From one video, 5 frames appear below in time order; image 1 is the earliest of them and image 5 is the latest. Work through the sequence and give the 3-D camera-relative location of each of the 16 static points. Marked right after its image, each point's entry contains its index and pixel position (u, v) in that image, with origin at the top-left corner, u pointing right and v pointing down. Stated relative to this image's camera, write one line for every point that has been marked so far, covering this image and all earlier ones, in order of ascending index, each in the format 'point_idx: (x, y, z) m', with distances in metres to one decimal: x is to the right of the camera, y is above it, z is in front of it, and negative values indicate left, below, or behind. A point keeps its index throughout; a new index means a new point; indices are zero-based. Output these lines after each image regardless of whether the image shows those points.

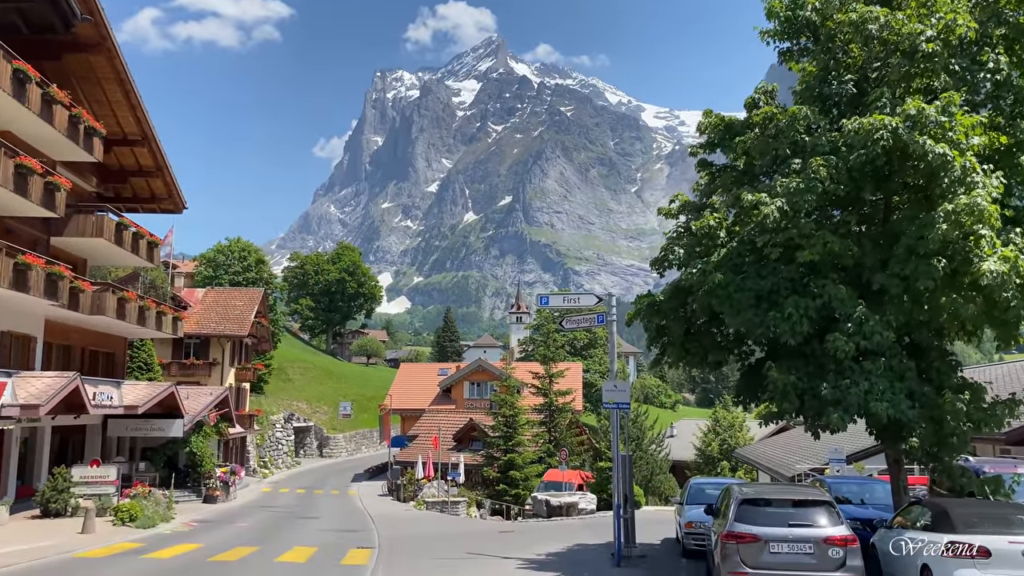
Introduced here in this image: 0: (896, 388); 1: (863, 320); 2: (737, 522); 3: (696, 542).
0: (+5.3, -1.4, +11.0) m
1: (+4.9, -0.4, +11.1) m
2: (+2.7, -2.8, +9.7) m
3: (+3.2, -4.4, +13.8) m
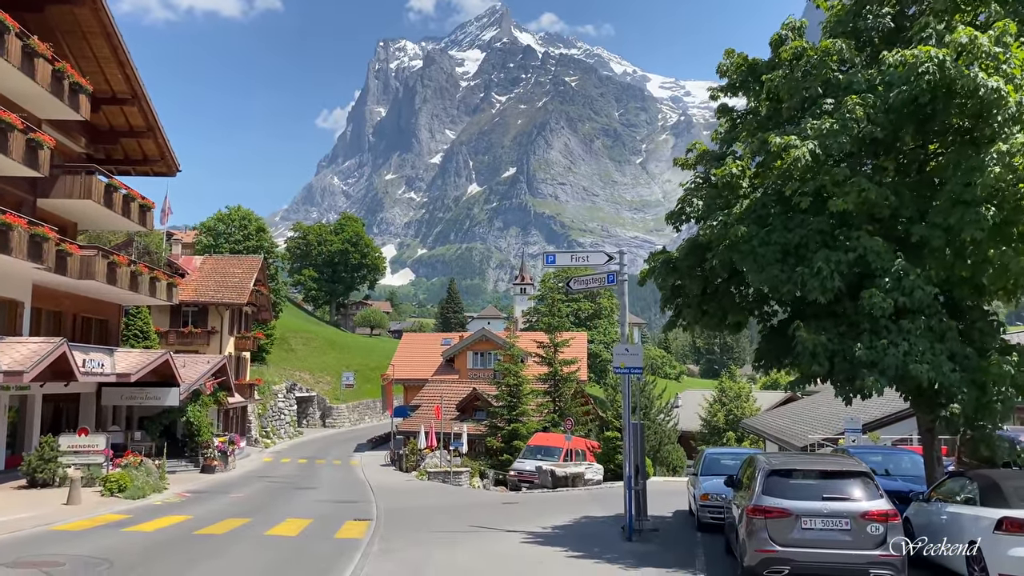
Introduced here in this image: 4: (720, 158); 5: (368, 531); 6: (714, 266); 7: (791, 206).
0: (+5.3, -0.8, +10.0) m
1: (+4.9, +0.2, +10.1) m
2: (+2.8, -2.3, +8.8) m
3: (+3.2, -3.7, +13.0) m
4: (+3.2, +2.0, +12.5) m
5: (-2.6, -4.5, +14.8) m
6: (+3.0, +0.3, +12.0) m
7: (+3.9, +1.2, +11.3) m
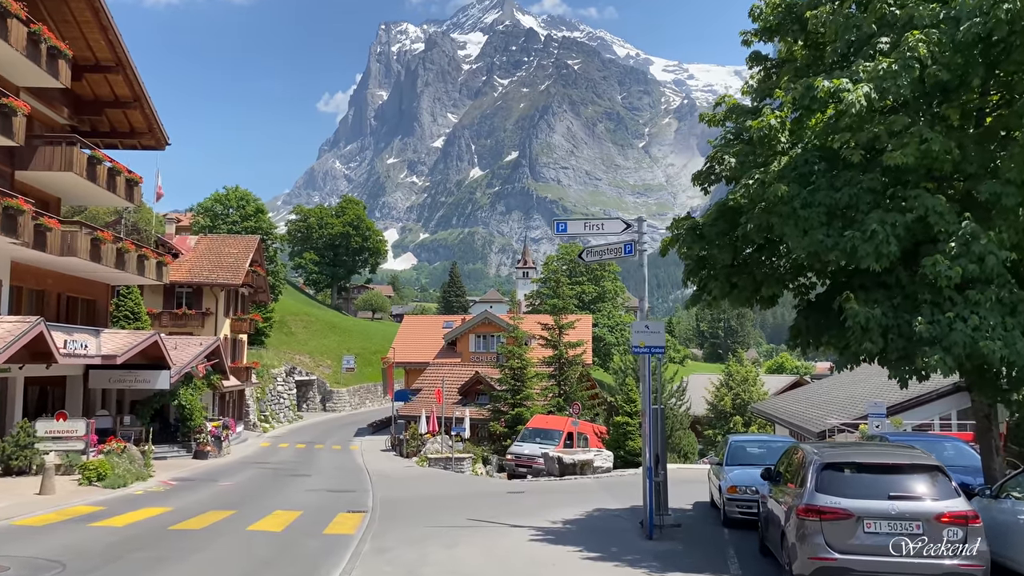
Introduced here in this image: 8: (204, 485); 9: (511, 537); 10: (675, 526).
0: (+5.4, -0.4, +8.7) m
1: (+5.0, +0.6, +8.8) m
2: (+2.9, -1.9, +7.5) m
3: (+3.3, -3.3, +11.7) m
4: (+3.3, +2.5, +11.1) m
5: (-2.5, -4.0, +13.5) m
6: (+3.1, +0.8, +10.7) m
7: (+4.0, +1.6, +9.9) m
8: (-7.7, -4.9, +19.9) m
9: (0.0, -3.7, +11.9) m
10: (+2.4, -3.5, +11.9) m
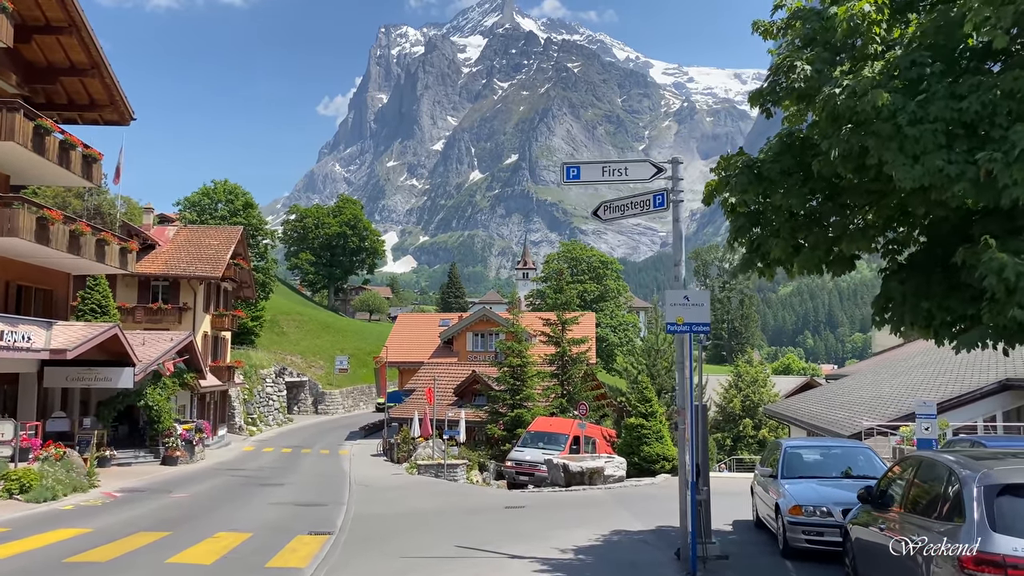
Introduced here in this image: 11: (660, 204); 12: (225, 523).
0: (+5.4, +0.1, +6.0) m
1: (+5.0, +1.0, +6.0) m
2: (+2.9, -1.5, +4.8) m
3: (+3.3, -2.8, +9.0) m
4: (+3.3, +2.9, +8.4) m
5: (-2.6, -3.6, +10.8) m
6: (+3.1, +1.2, +7.9) m
7: (+4.0, +2.0, +7.2) m
8: (-7.7, -4.5, +17.2) m
9: (0.0, -3.2, +9.1) m
10: (+2.4, -3.1, +9.2) m
11: (+1.8, +1.0, +9.7) m
12: (-4.8, -3.9, +13.3) m
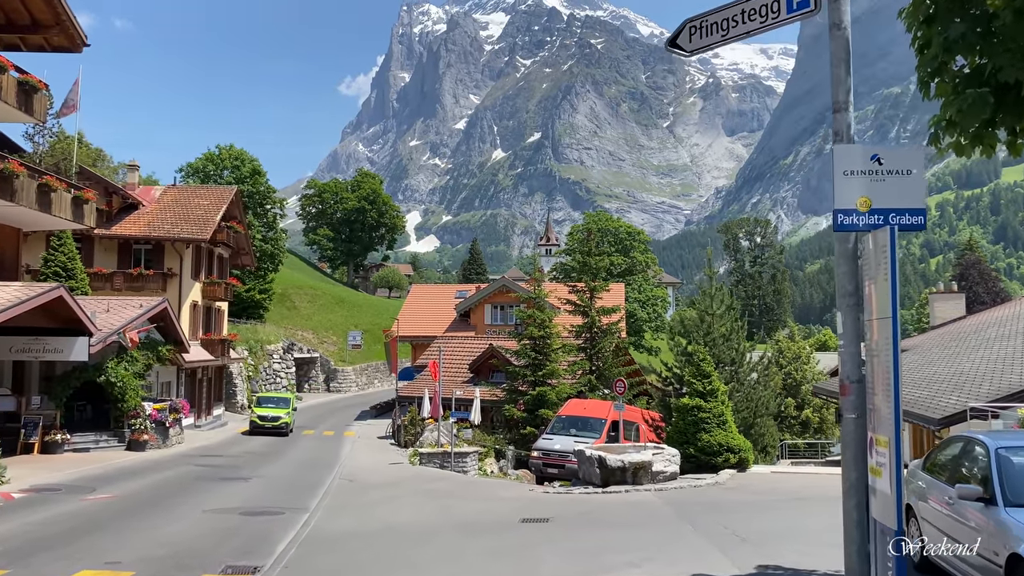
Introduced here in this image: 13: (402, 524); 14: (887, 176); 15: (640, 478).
0: (+5.4, +0.8, +1.5) m
1: (+5.0, +1.8, +1.5) m
2: (+2.8, -0.7, +0.4) m
3: (+3.4, -2.0, +4.6) m
4: (+3.4, +3.7, +3.9) m
5: (-2.4, -2.7, +6.6) m
6: (+3.2, +2.0, +3.4) m
7: (+4.0, +2.8, +2.7) m
8: (-7.4, -3.5, +13.2) m
9: (0.0, -2.4, +4.9) m
10: (+2.5, -2.3, +4.8) m
11: (+1.9, +1.9, +5.3) m
12: (-4.5, -3.0, +9.1) m
13: (-1.6, -3.2, +11.0) m
14: (+2.1, +0.6, +4.6) m
15: (+2.4, -3.6, +15.2) m
